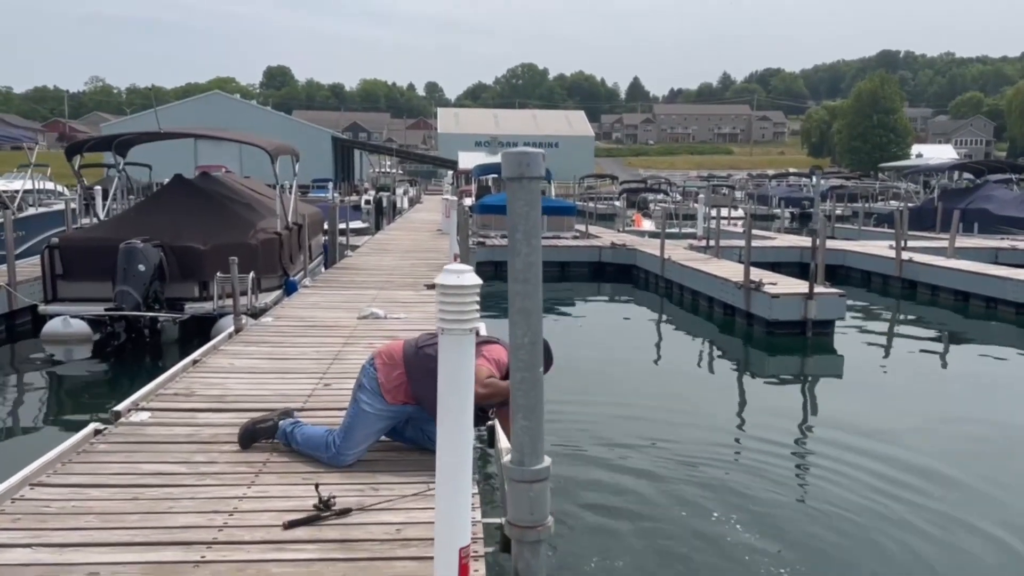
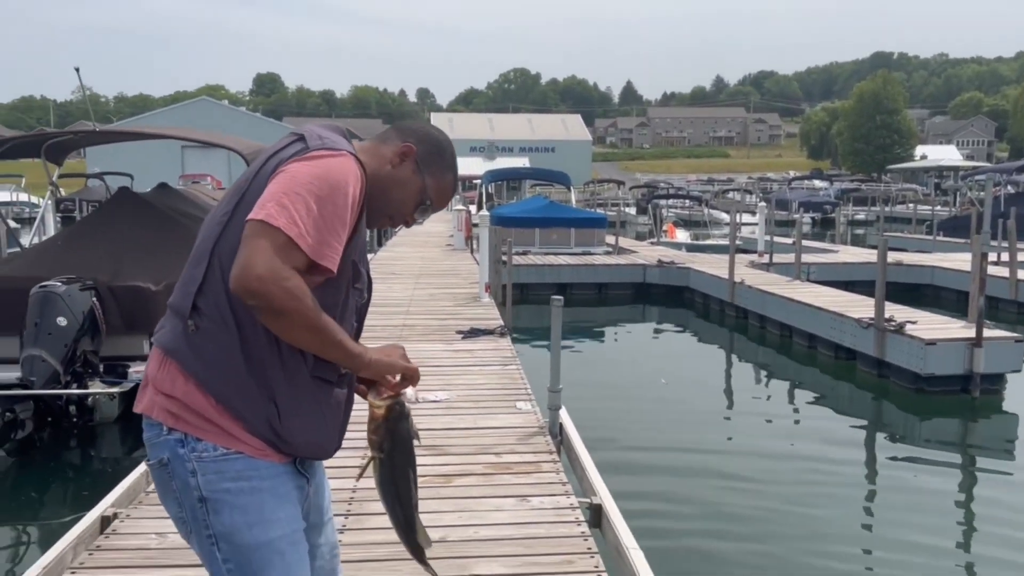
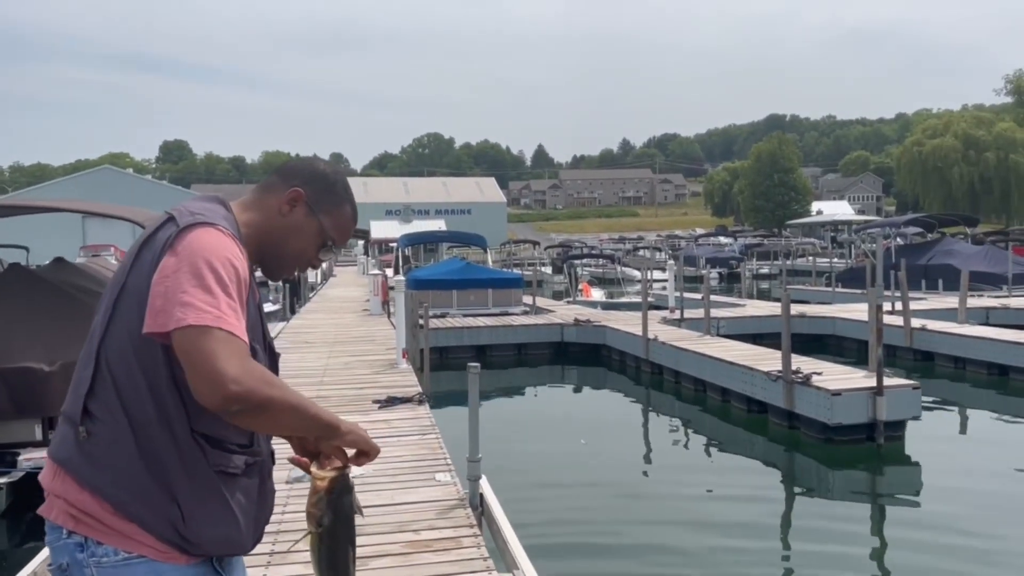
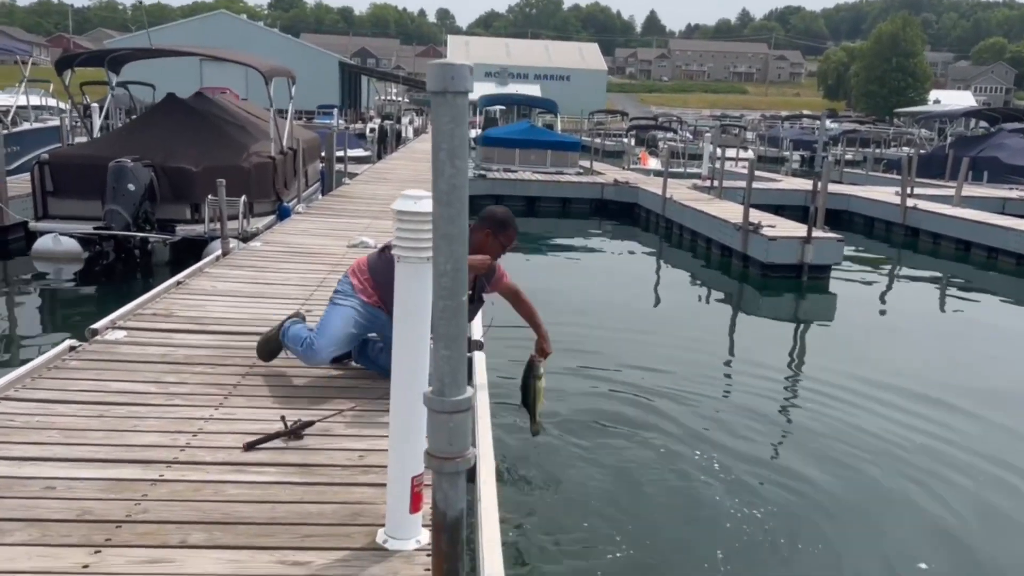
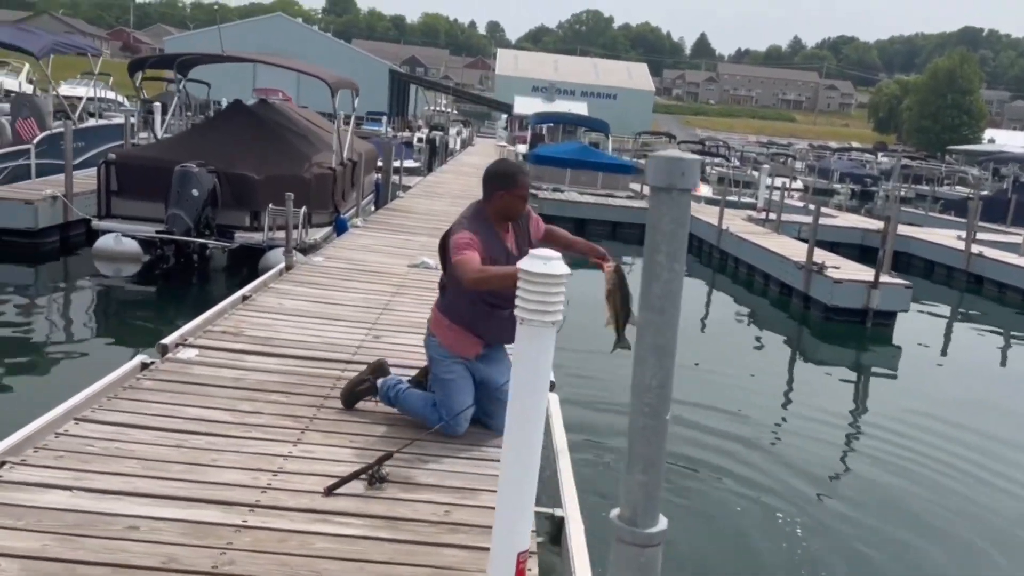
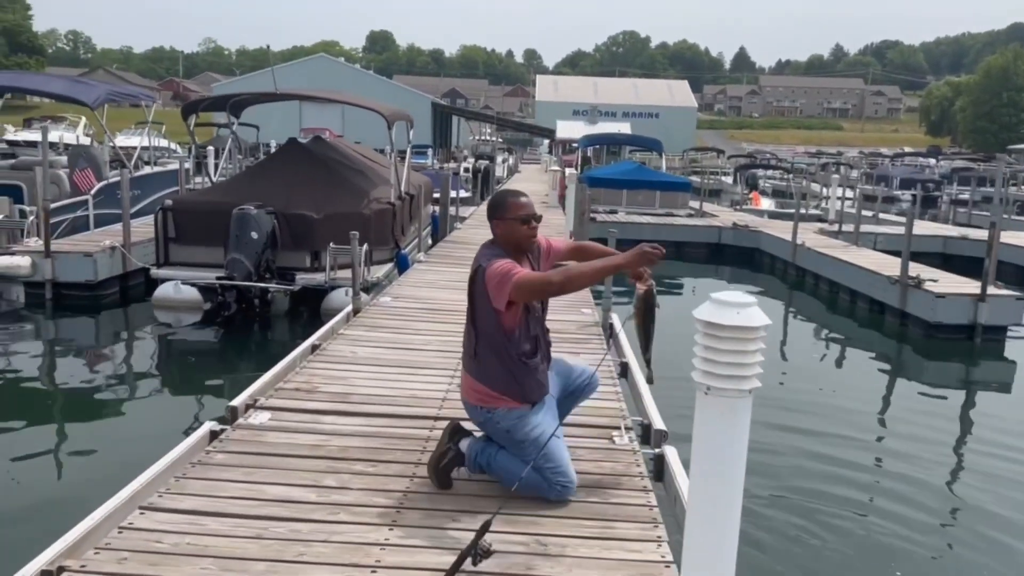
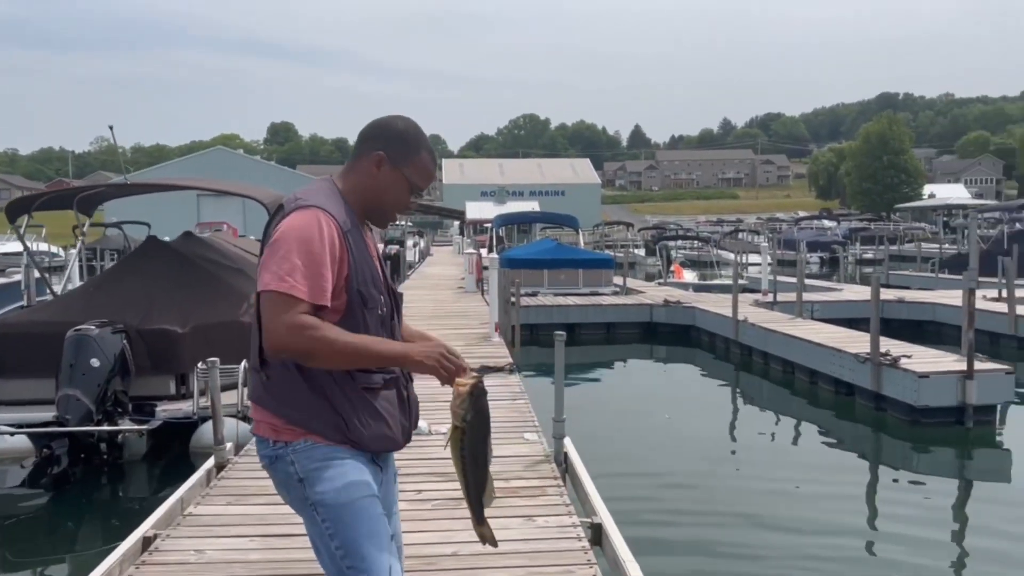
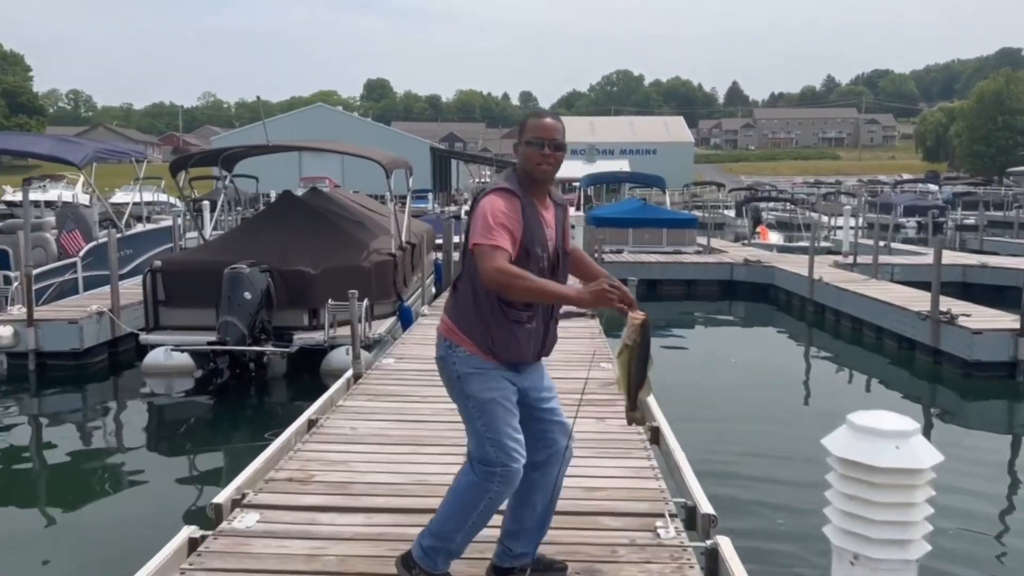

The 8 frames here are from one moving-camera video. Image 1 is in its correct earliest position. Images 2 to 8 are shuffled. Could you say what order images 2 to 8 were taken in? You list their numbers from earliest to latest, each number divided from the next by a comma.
4, 5, 6, 8, 7, 3, 2
